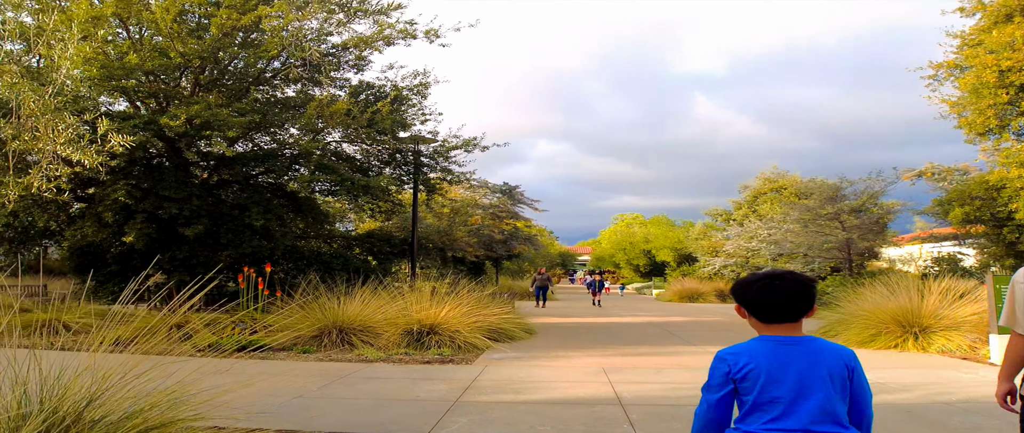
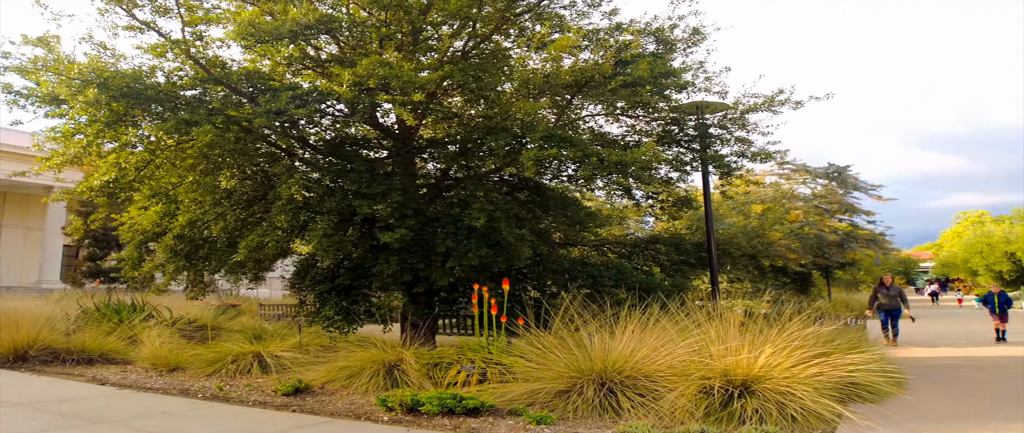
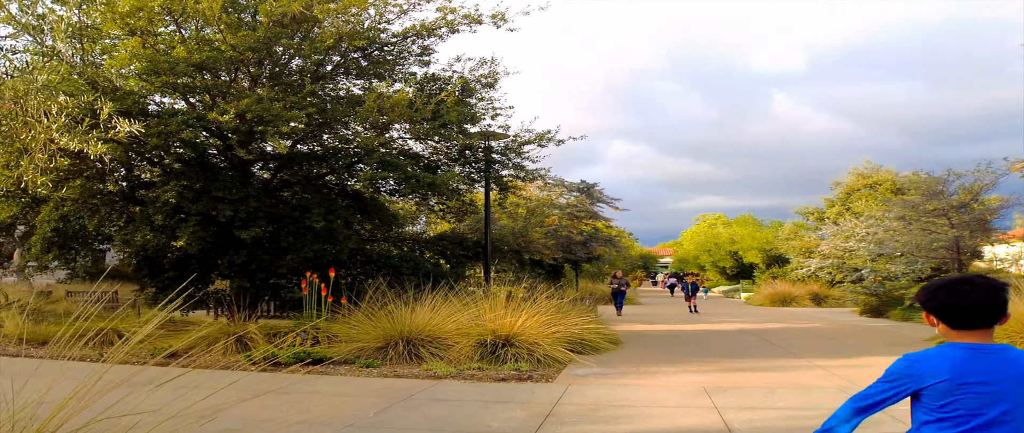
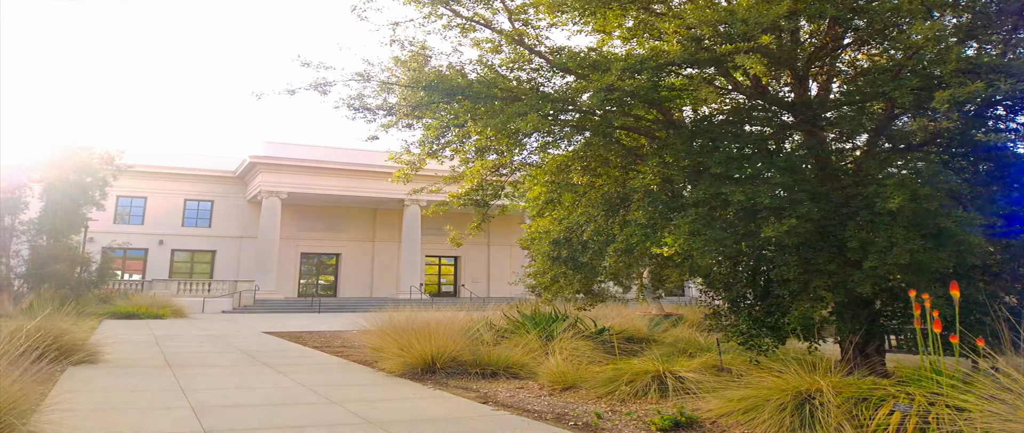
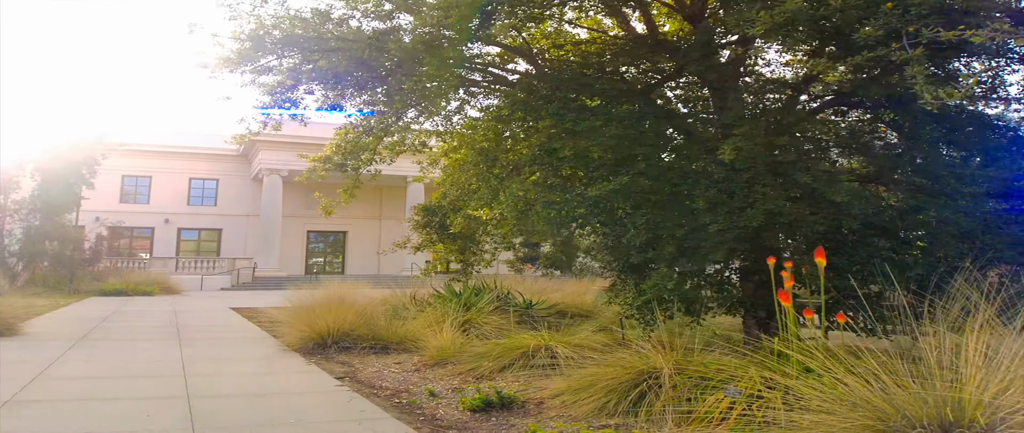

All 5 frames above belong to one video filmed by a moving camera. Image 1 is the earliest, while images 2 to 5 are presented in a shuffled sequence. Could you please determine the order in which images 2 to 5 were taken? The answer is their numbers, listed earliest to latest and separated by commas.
3, 2, 4, 5
